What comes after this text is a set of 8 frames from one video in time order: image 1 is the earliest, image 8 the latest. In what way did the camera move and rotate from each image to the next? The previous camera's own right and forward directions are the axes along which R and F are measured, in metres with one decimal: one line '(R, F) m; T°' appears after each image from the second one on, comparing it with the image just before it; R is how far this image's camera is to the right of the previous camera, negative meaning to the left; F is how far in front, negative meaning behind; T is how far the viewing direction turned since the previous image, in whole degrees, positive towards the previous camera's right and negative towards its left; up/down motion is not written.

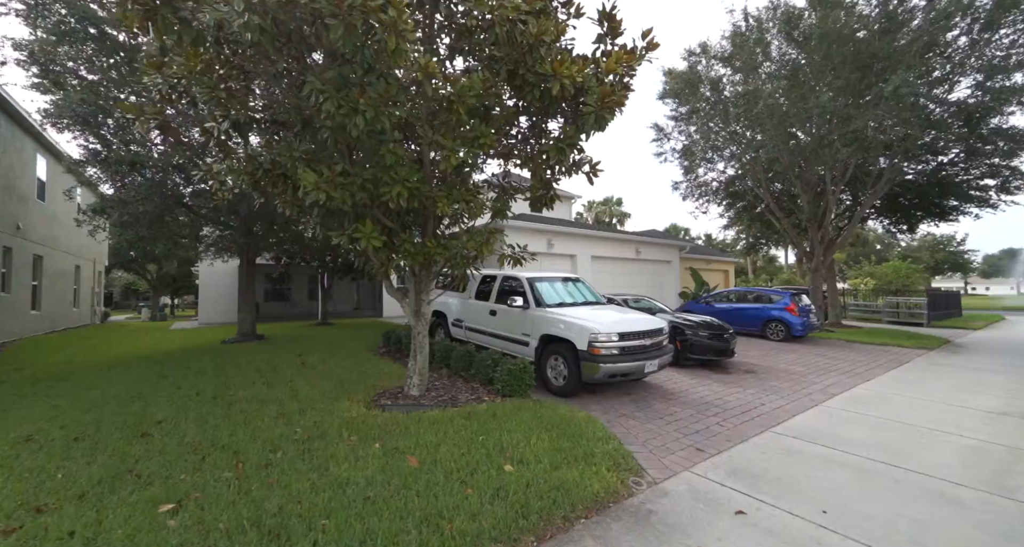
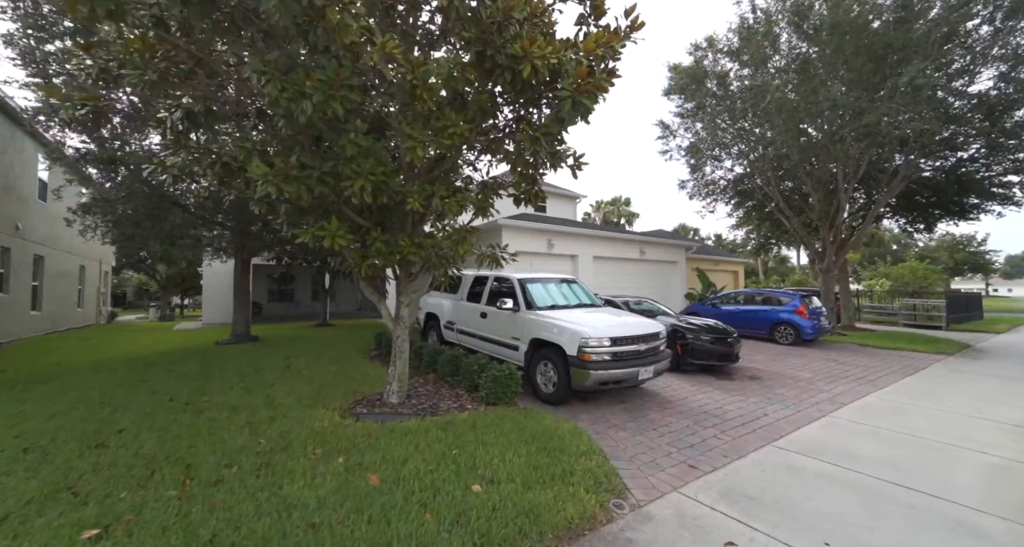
(+0.3, +0.3) m; -1°
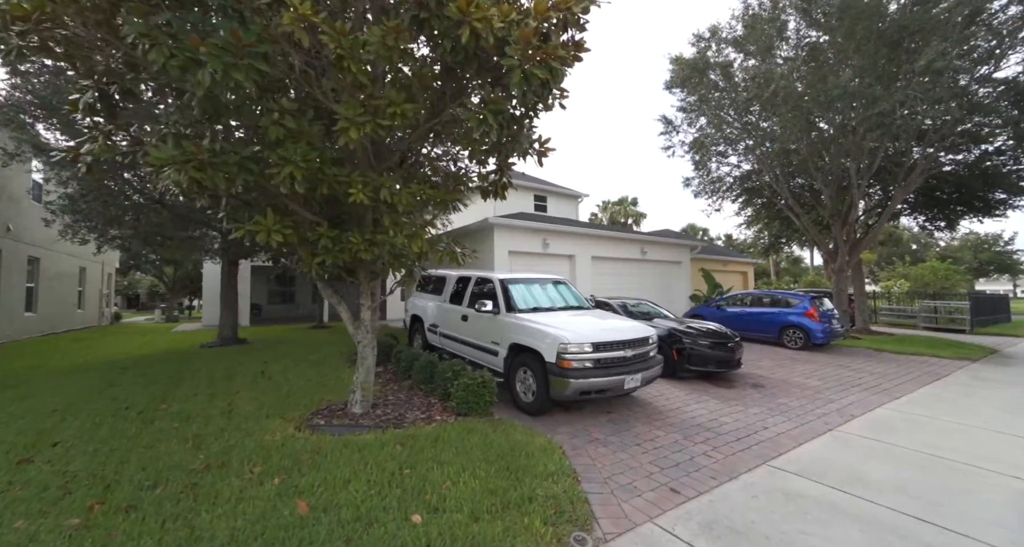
(+0.4, +0.4) m; -1°
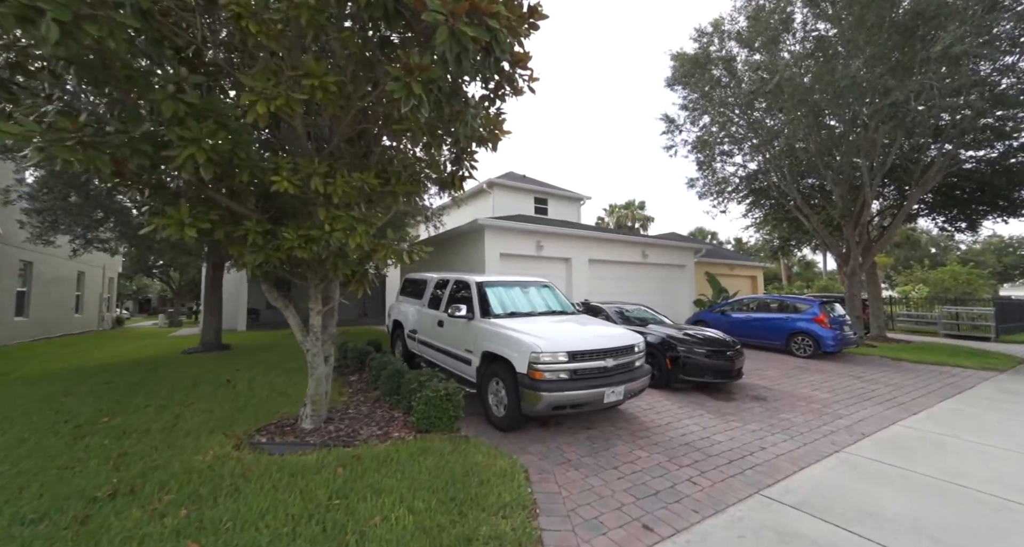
(+0.5, +0.4) m; -1°
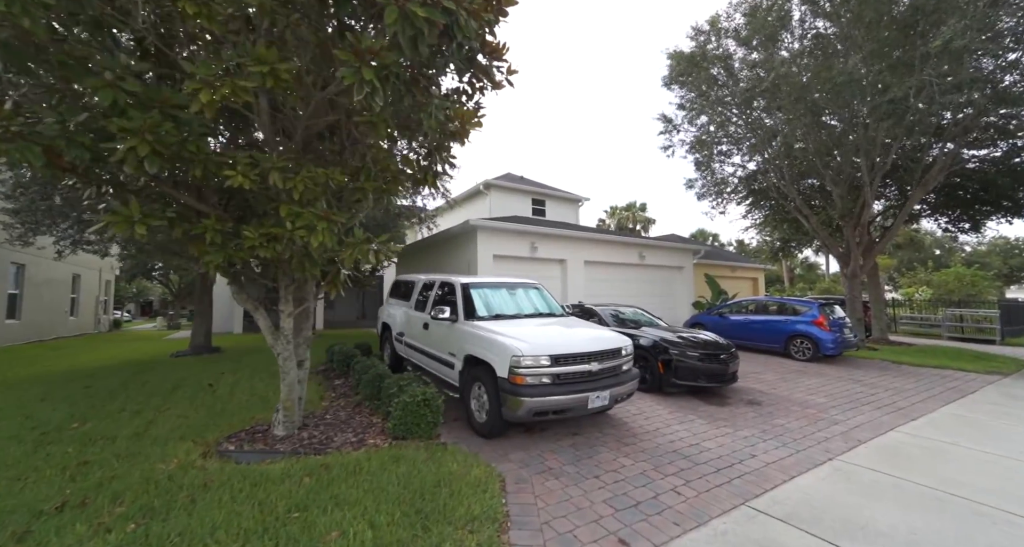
(+0.2, +0.1) m; 0°
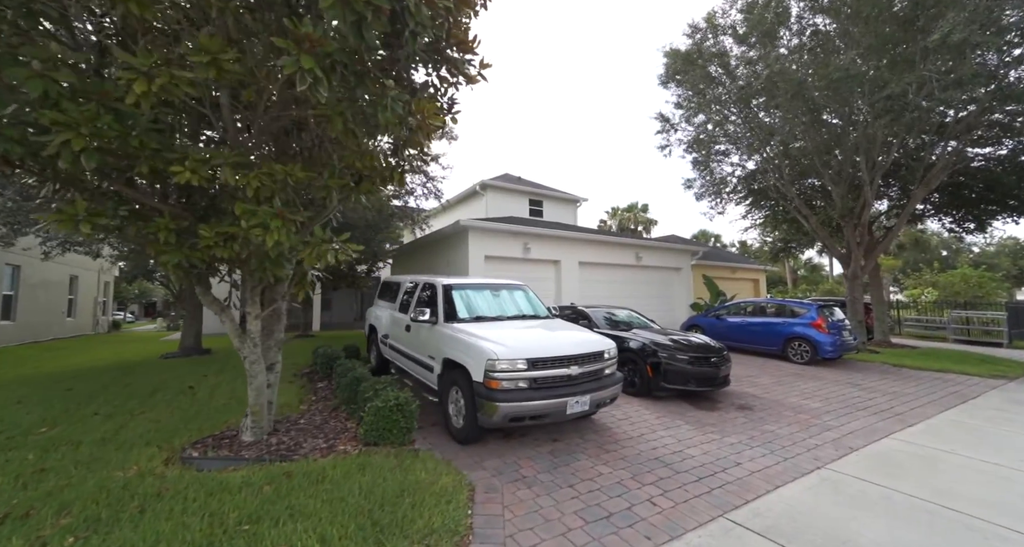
(+0.3, +0.1) m; -1°
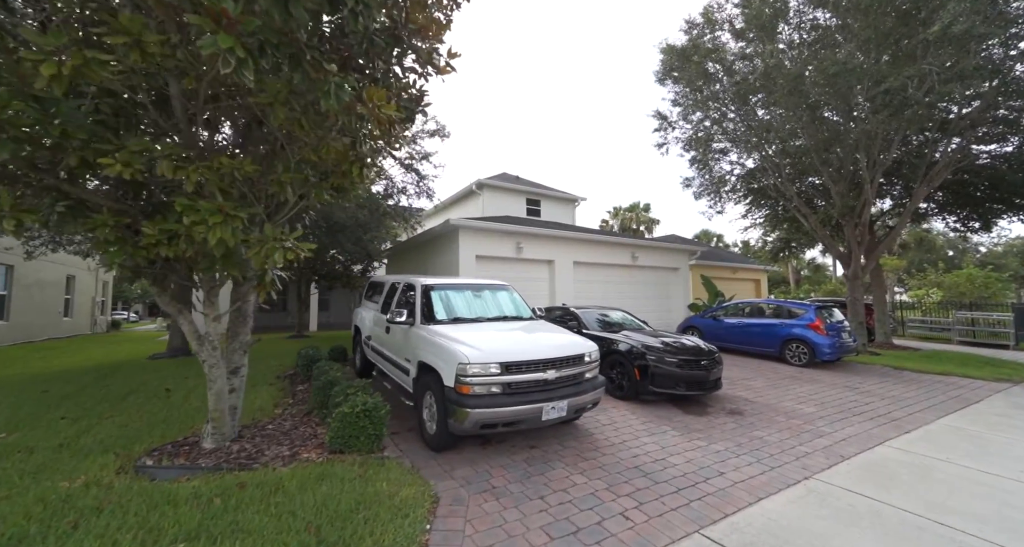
(+0.3, +0.2) m; 0°
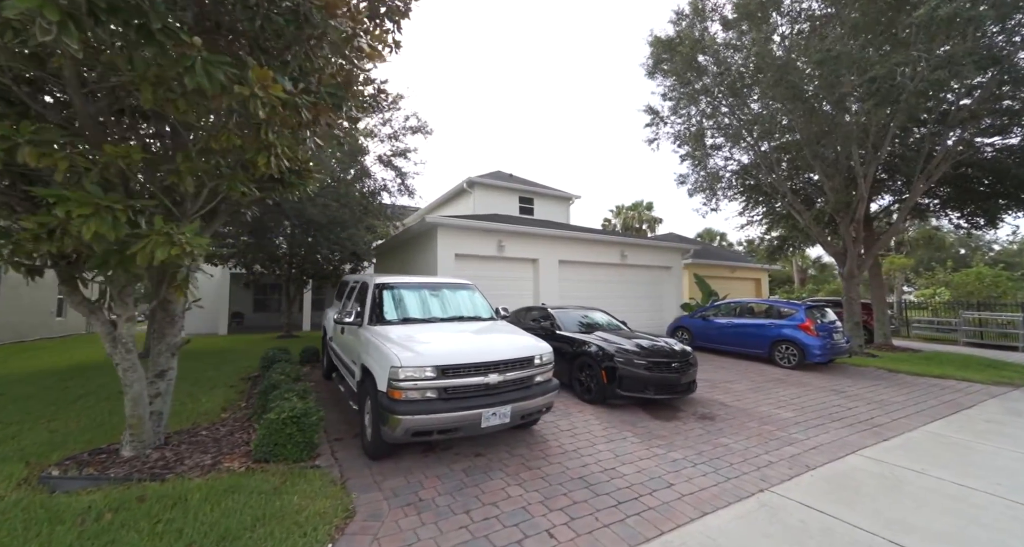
(+0.7, +0.2) m; -1°
